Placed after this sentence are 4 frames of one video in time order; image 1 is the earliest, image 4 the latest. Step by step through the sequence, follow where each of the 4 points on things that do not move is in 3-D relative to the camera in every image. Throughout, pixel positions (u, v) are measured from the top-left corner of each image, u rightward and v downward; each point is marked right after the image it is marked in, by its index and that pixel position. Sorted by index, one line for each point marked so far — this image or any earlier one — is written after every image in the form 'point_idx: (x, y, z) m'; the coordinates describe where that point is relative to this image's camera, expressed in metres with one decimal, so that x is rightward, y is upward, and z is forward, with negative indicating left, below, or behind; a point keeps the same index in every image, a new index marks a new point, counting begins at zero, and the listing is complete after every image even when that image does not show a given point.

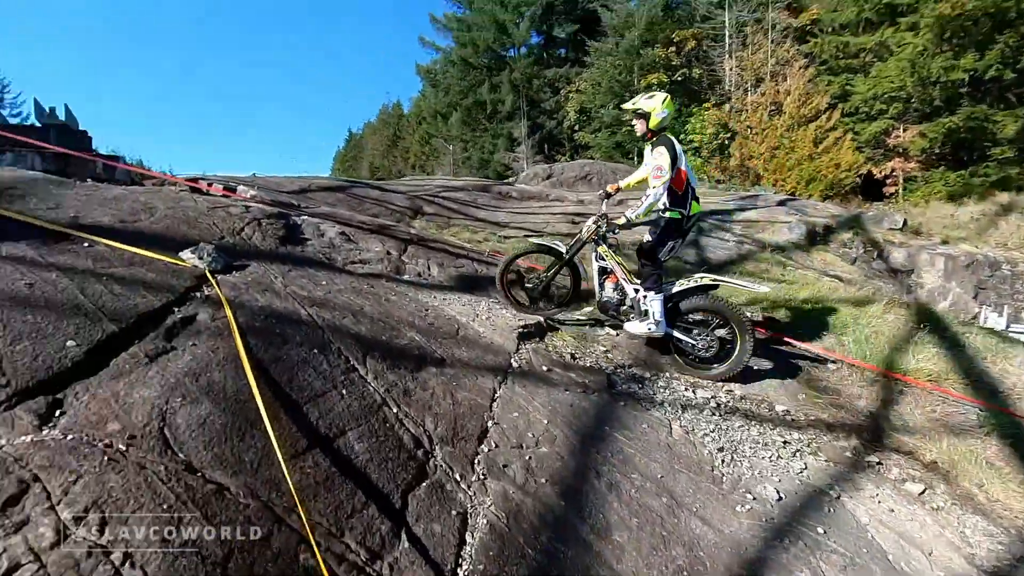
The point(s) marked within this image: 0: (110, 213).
0: (-3.6, +0.7, +4.4) m
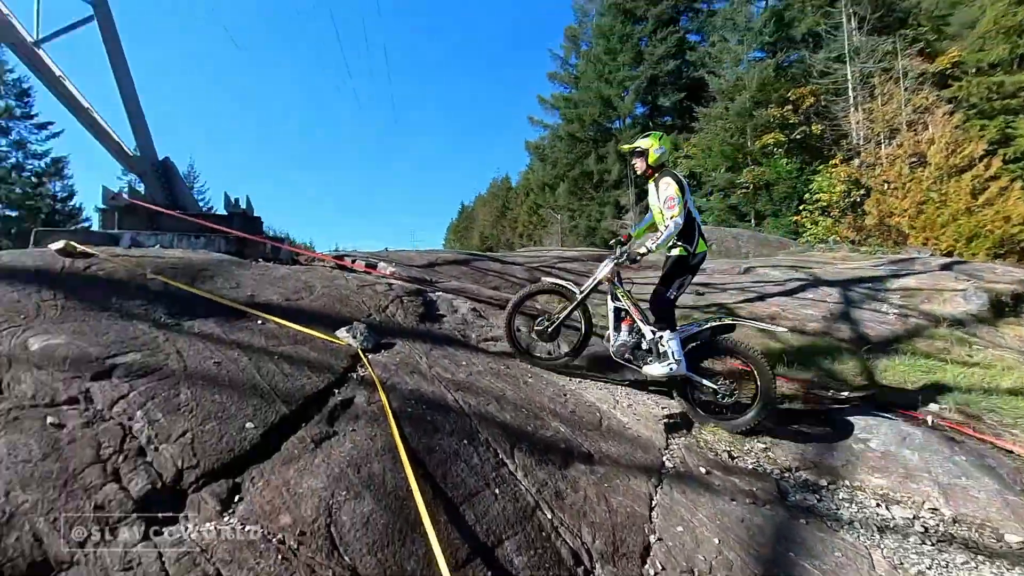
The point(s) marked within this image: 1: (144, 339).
0: (-2.3, 0.0, +4.8) m
1: (-2.7, -0.4, +3.6) m
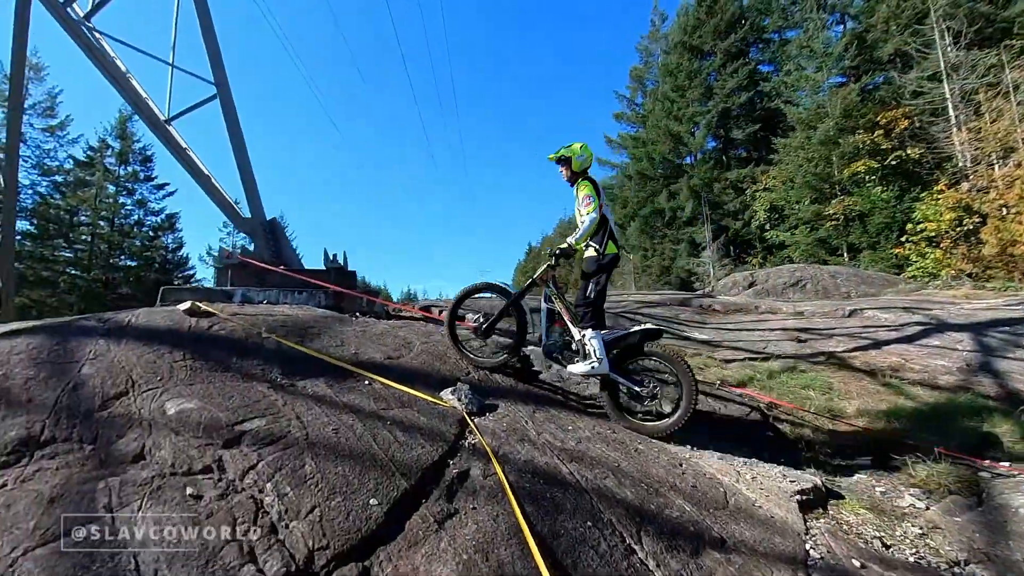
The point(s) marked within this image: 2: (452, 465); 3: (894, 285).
0: (-1.3, -0.6, +4.9) m
1: (-1.9, -0.8, +3.7) m
2: (-0.4, -1.1, +3.2) m
3: (+7.2, +0.1, +9.3) m
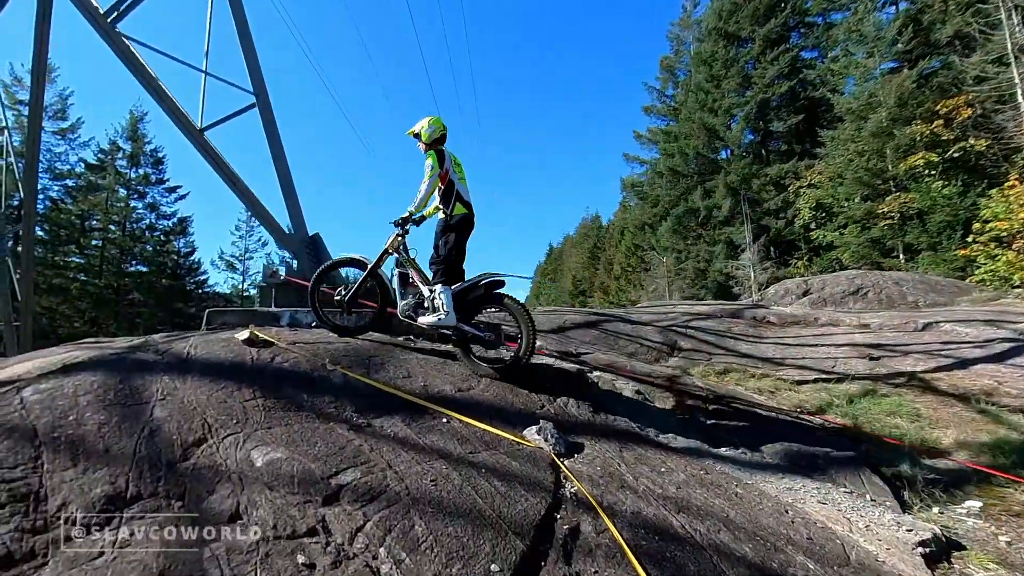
0: (-0.6, -0.9, +4.8) m
1: (-1.2, -1.2, +3.6) m
2: (+0.3, -1.4, +3.0) m
3: (+8.0, 0.0, +8.9) m
